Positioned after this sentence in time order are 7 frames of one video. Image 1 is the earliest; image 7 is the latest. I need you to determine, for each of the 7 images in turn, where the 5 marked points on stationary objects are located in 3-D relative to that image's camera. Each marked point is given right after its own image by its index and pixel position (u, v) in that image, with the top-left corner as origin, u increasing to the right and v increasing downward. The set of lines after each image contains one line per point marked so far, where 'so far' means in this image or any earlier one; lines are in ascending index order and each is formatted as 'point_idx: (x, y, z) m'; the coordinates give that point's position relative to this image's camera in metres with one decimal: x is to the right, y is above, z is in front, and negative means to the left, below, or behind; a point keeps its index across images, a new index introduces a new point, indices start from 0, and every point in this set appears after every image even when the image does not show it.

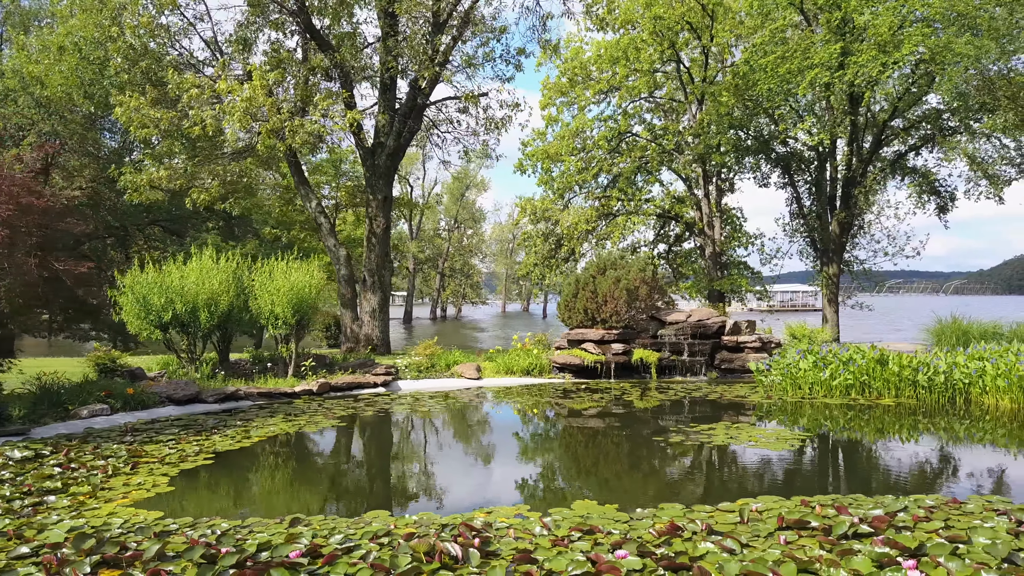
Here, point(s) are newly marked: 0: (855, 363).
0: (+5.1, -1.1, +10.9) m
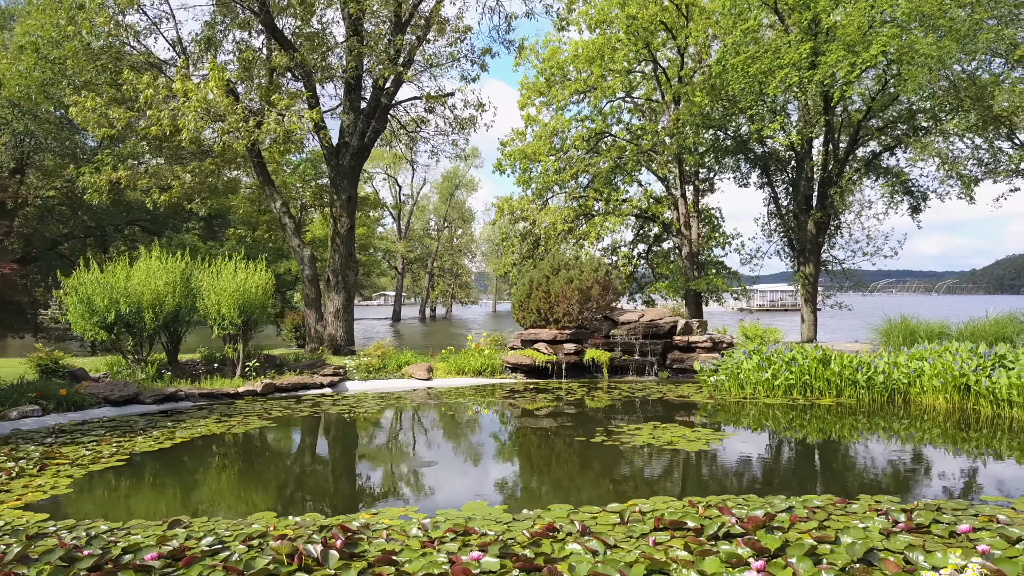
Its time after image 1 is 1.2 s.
0: (+4.3, -1.1, +10.9) m
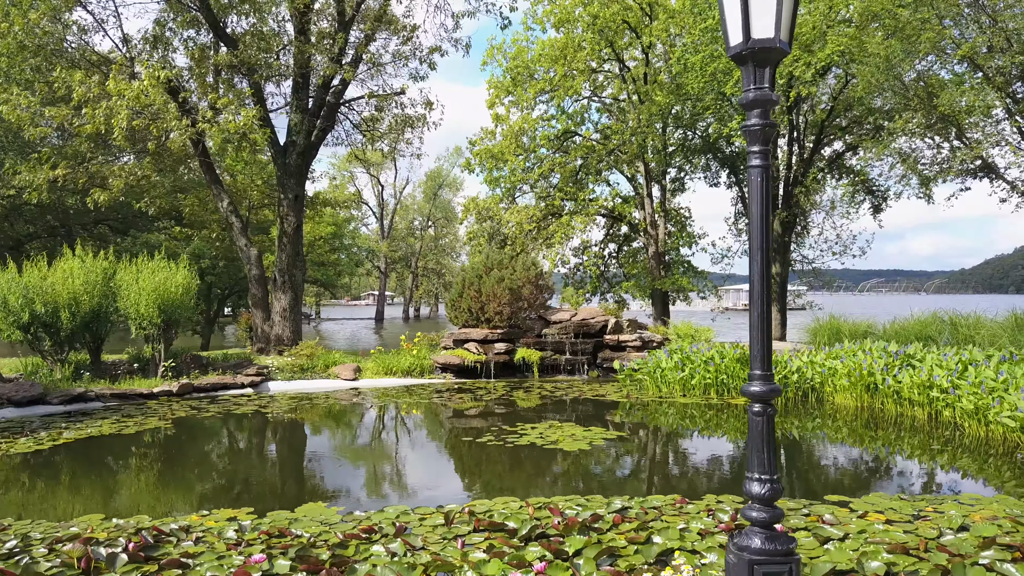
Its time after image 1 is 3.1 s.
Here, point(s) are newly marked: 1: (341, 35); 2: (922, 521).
0: (+3.1, -1.1, +10.9) m
1: (-4.1, +6.1, +17.1) m
2: (+2.7, -1.6, +4.8) m
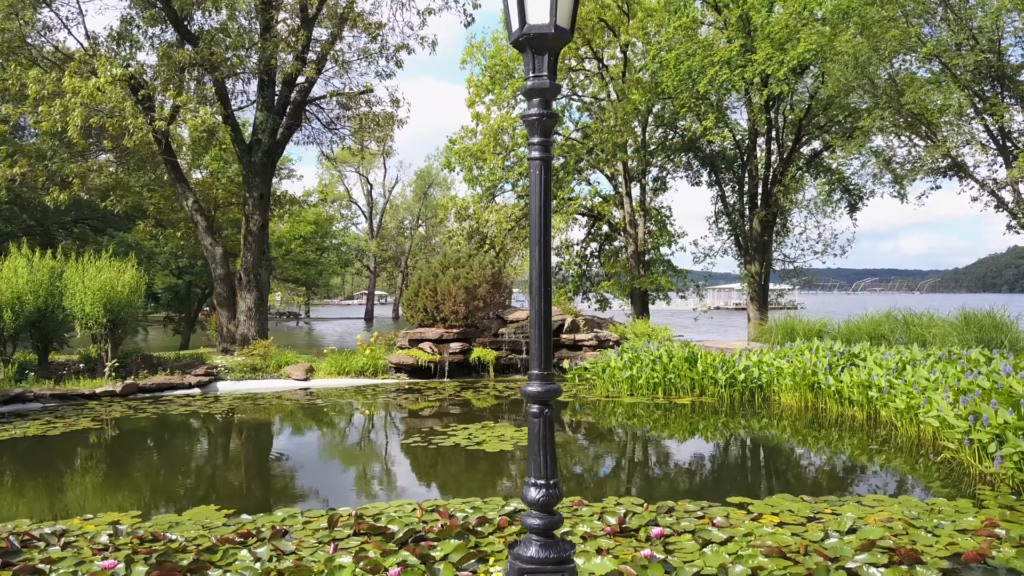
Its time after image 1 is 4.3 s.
0: (+2.3, -1.1, +10.8) m
1: (-4.9, +6.1, +17.0) m
2: (+2.0, -1.5, +4.7) m
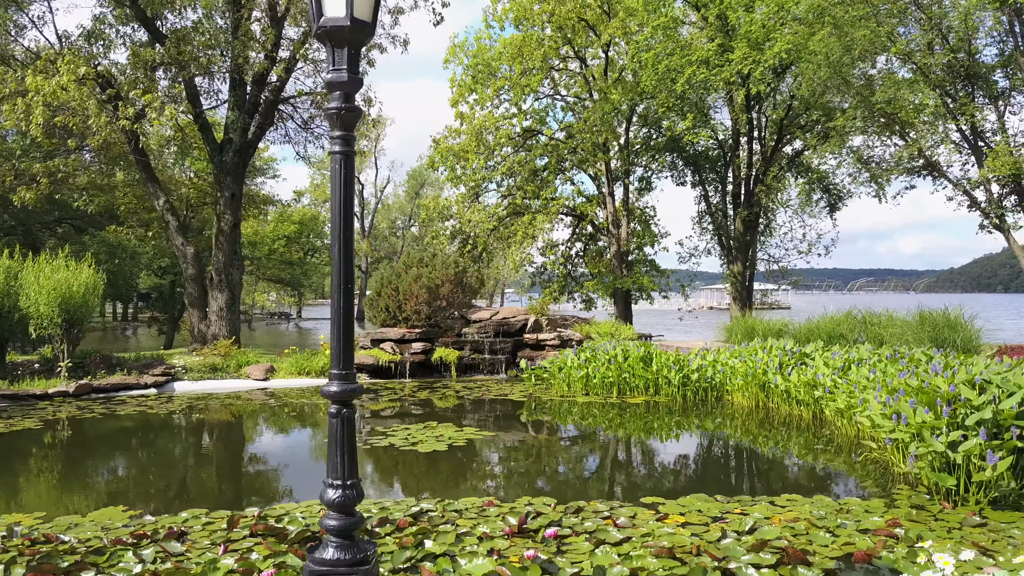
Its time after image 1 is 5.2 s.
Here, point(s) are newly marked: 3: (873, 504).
0: (+1.6, -1.1, +10.7) m
1: (-5.6, +6.1, +16.9) m
2: (+1.3, -1.5, +4.6) m
3: (+2.5, -1.5, +5.0) m
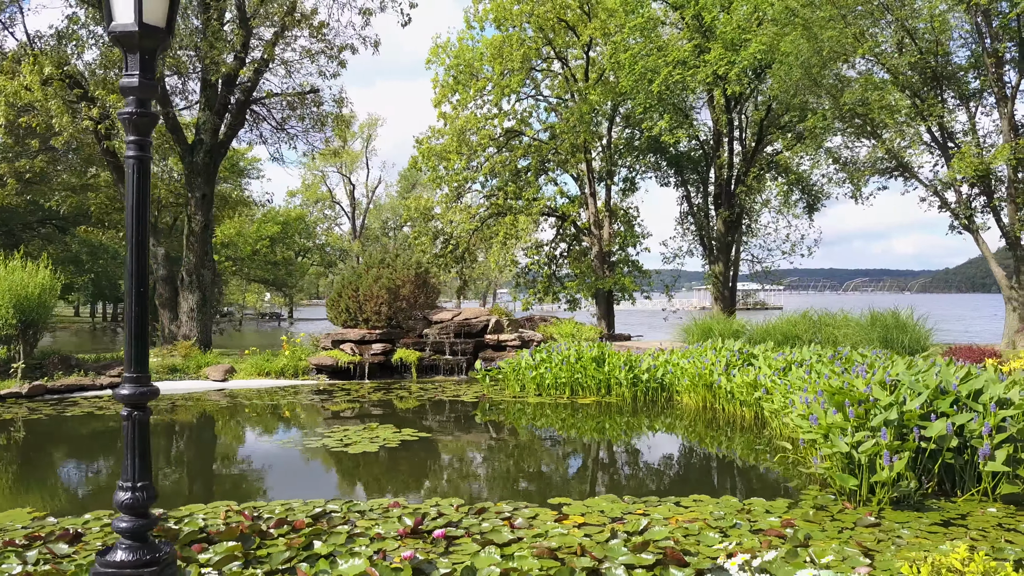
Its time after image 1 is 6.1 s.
0: (+0.9, -1.1, +10.8) m
1: (-6.3, +6.1, +16.9) m
2: (+0.7, -1.5, +4.7) m
3: (+1.9, -1.5, +5.0) m
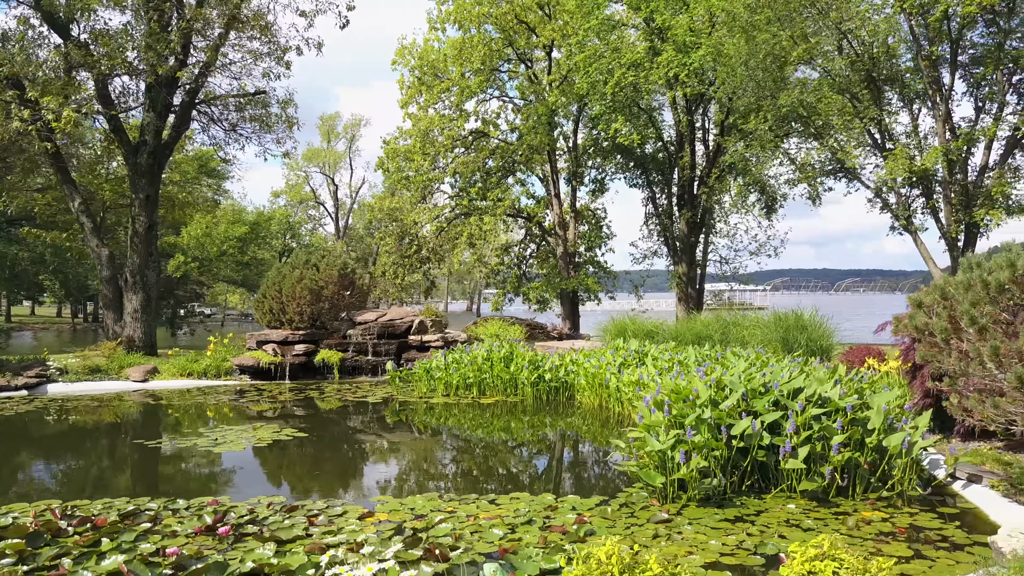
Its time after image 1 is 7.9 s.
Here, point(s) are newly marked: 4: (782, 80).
0: (-0.4, -1.1, +10.9) m
1: (-7.7, +6.1, +17.0) m
2: (-0.7, -1.6, +4.8) m
3: (+0.5, -1.5, +5.1) m
4: (+7.2, +5.6, +19.1) m
